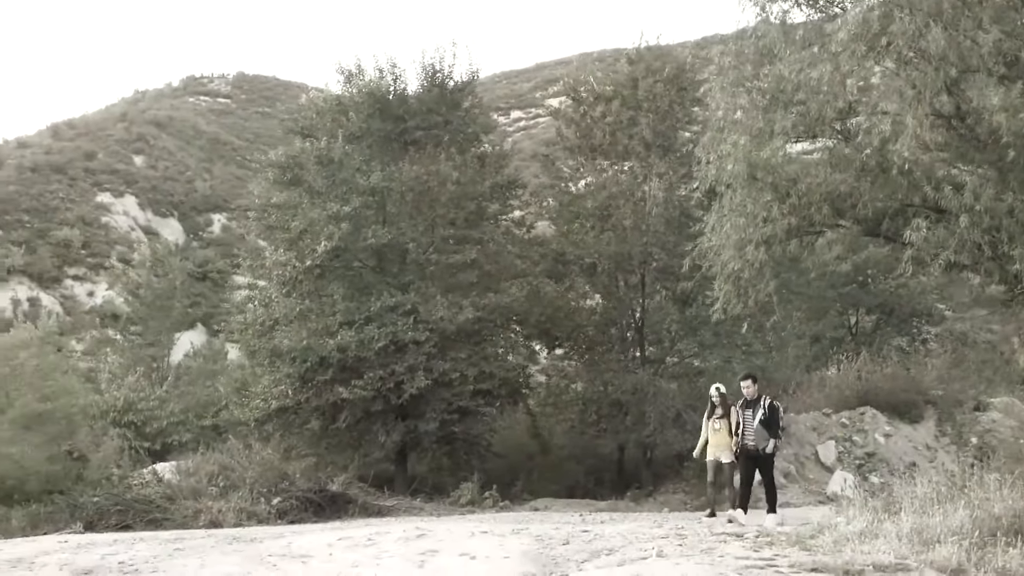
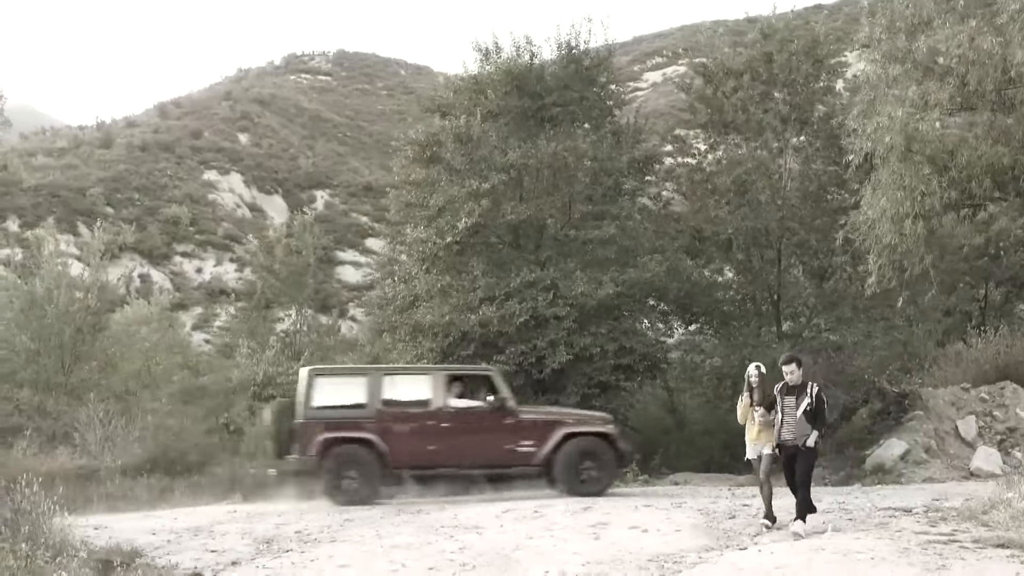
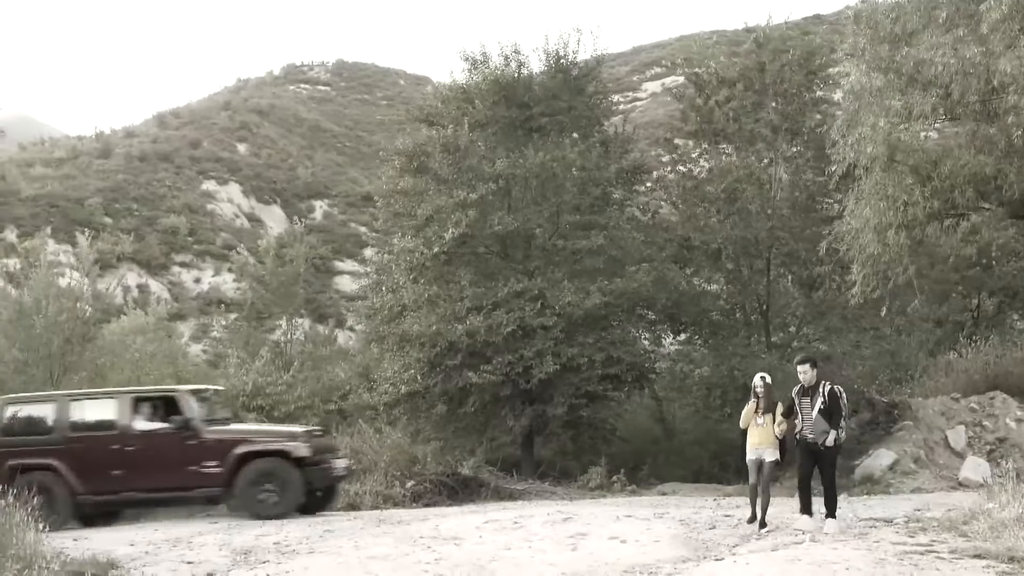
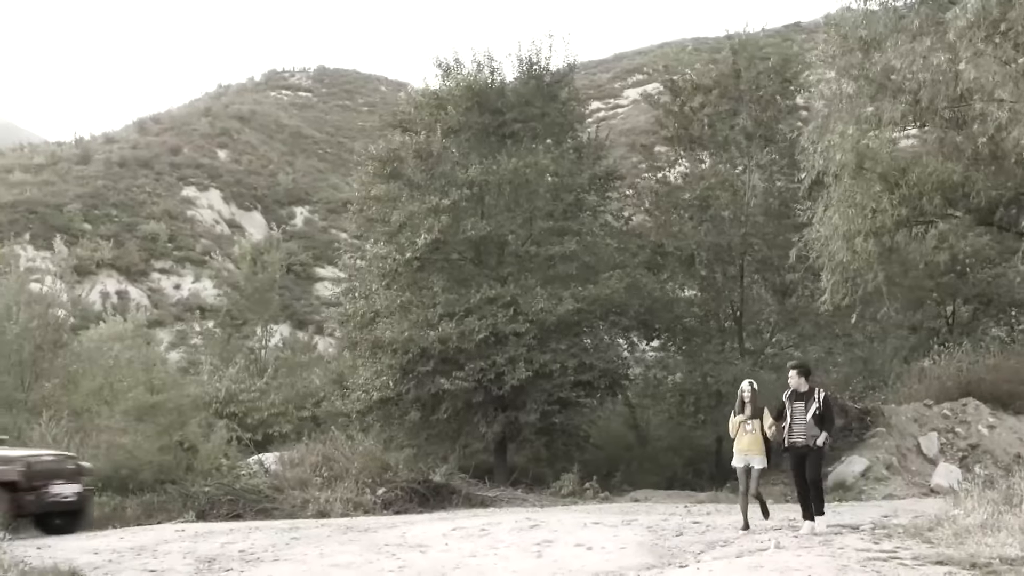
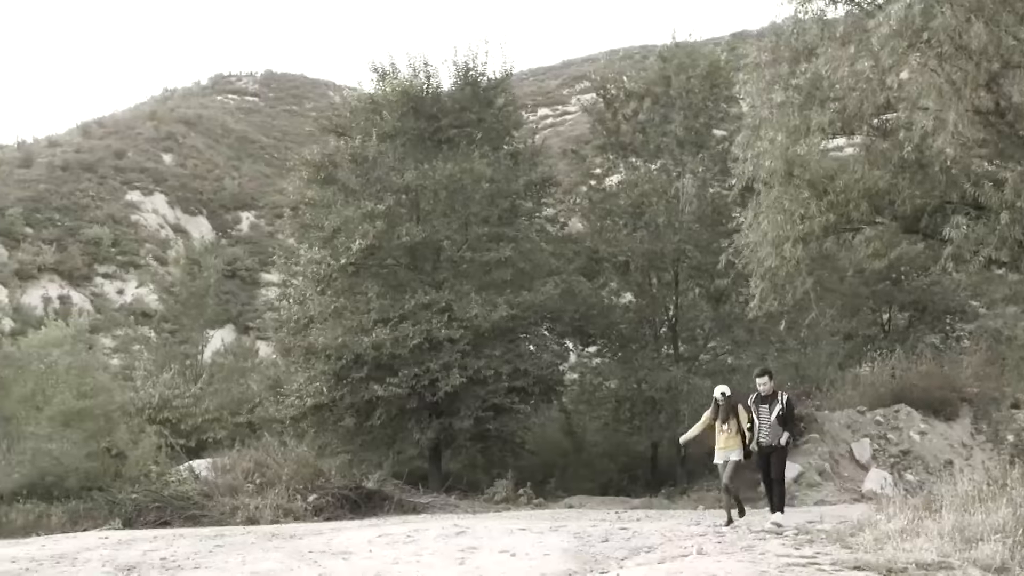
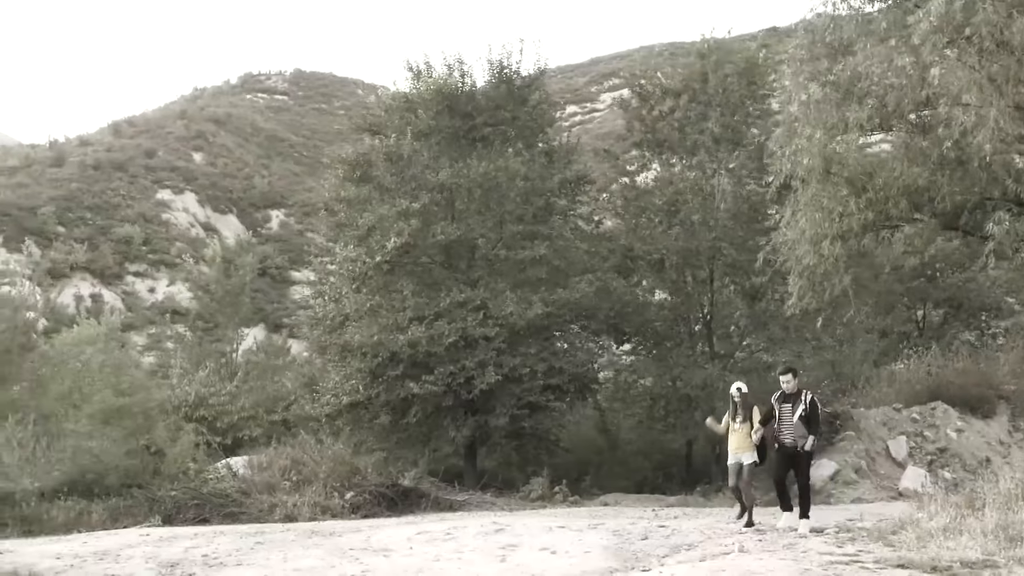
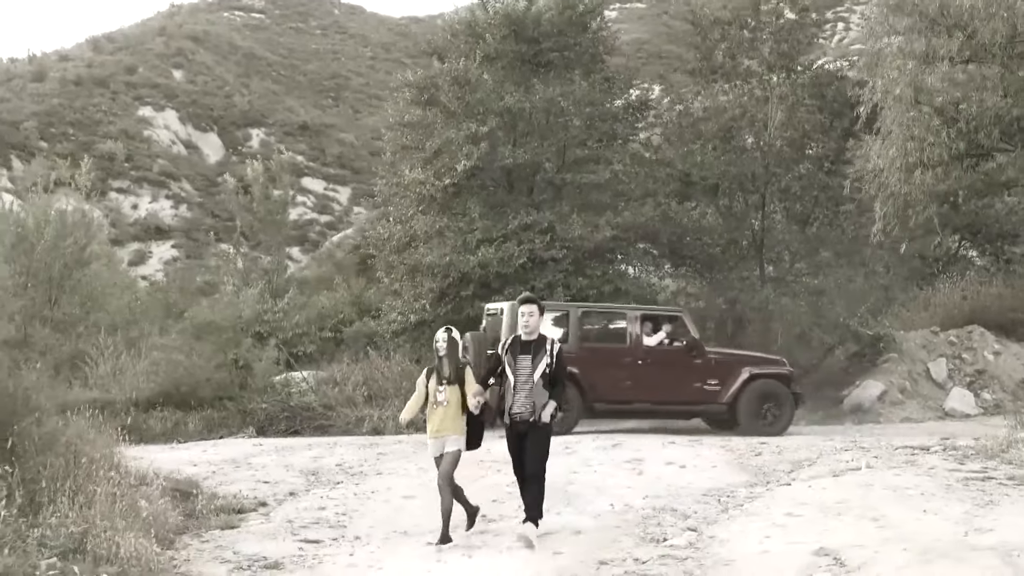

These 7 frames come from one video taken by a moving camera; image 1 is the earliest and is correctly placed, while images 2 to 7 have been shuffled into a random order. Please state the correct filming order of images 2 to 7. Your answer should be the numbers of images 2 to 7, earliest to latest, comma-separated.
5, 6, 4, 3, 2, 7
